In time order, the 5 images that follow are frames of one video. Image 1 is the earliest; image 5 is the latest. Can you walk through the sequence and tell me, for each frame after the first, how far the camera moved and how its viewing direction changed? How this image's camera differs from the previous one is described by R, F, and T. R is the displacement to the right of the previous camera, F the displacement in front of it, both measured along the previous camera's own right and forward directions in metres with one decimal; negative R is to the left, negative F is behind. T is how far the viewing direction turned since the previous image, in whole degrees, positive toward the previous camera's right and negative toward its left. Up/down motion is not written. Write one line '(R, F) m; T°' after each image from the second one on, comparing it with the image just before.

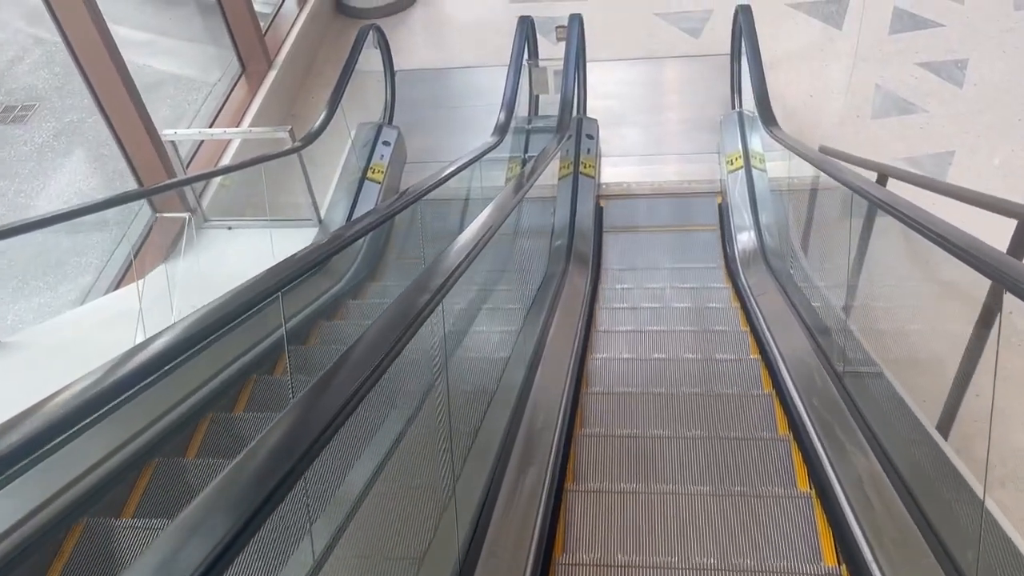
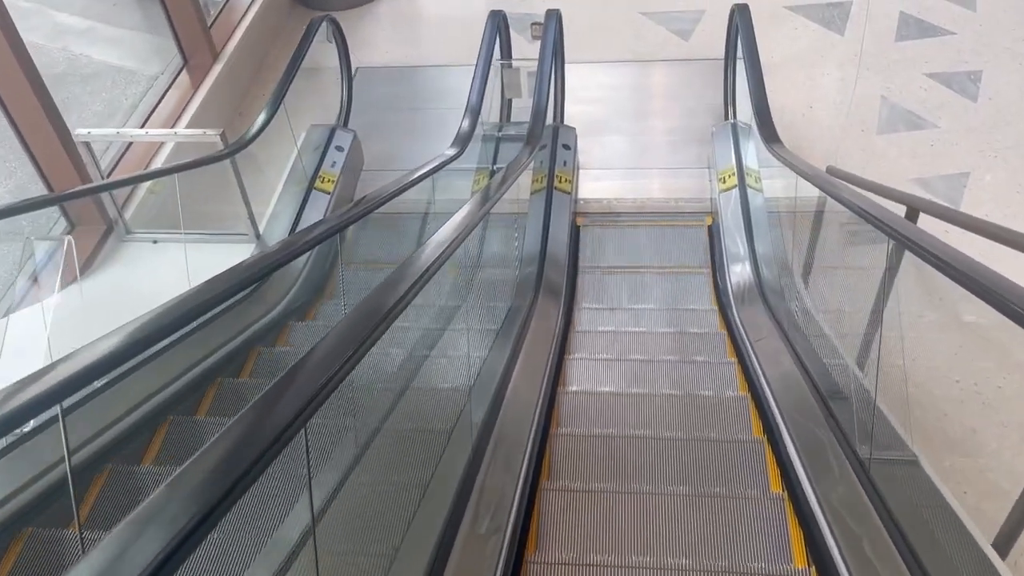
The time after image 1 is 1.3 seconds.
(+0.1, +0.6) m; +1°
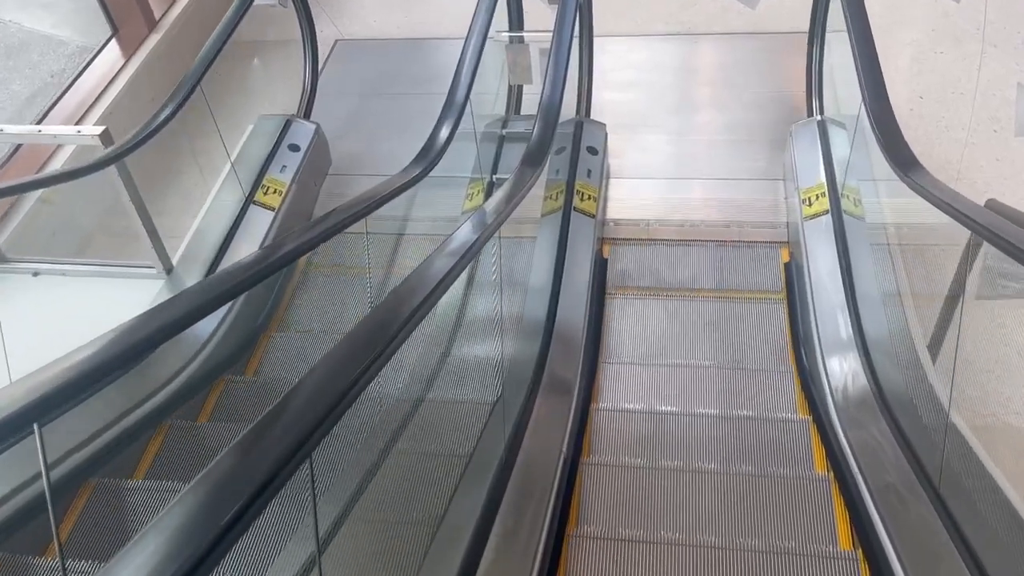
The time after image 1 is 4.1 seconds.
(+0.1, +1.3) m; -2°
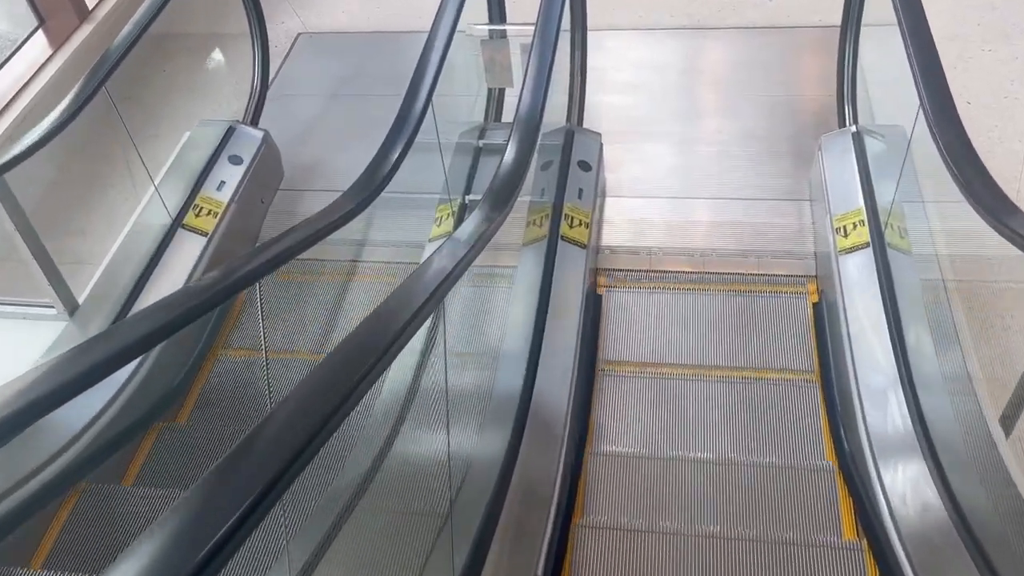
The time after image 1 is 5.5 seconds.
(+0.1, +0.6) m; 0°
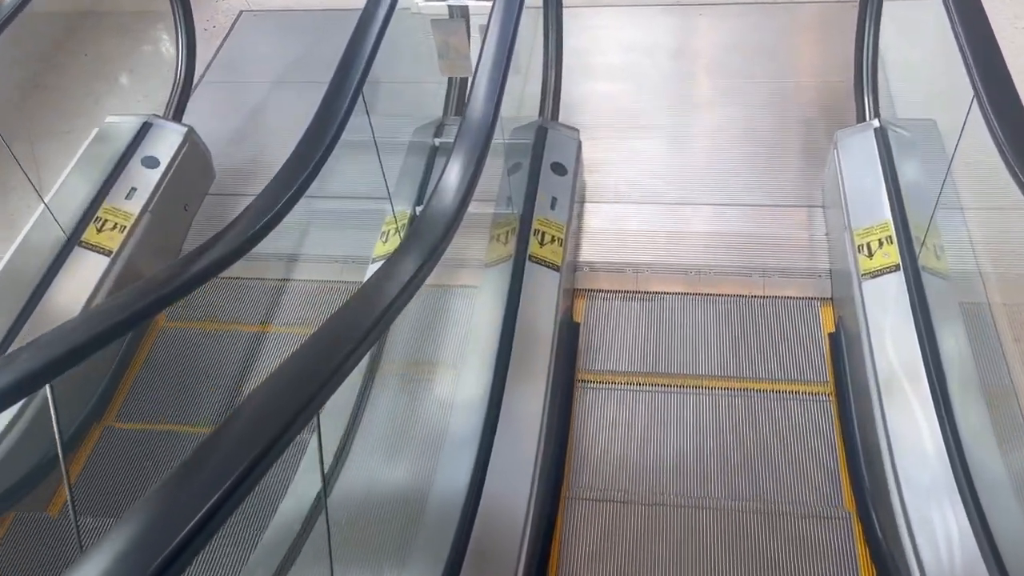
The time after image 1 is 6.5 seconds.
(+0.1, +0.5) m; 0°
